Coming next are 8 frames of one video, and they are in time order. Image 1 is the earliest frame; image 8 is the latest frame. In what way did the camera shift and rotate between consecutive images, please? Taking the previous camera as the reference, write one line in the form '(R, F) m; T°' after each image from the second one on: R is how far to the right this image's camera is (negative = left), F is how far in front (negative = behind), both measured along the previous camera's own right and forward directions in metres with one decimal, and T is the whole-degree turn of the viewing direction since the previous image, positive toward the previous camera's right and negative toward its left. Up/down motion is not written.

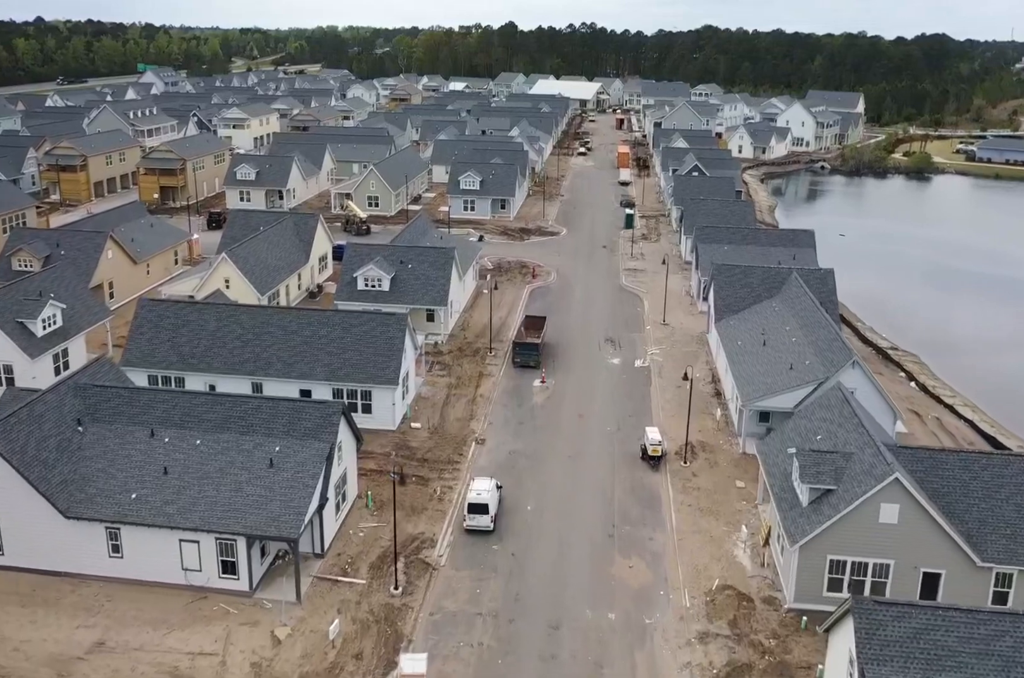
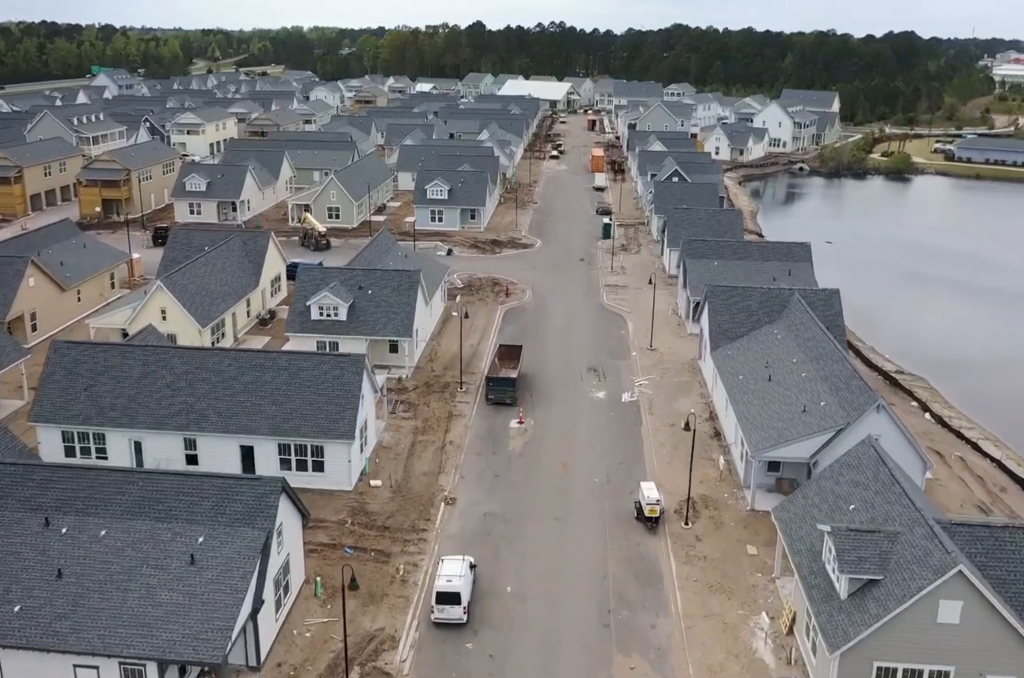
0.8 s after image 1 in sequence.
(0.0, +4.6) m; +2°
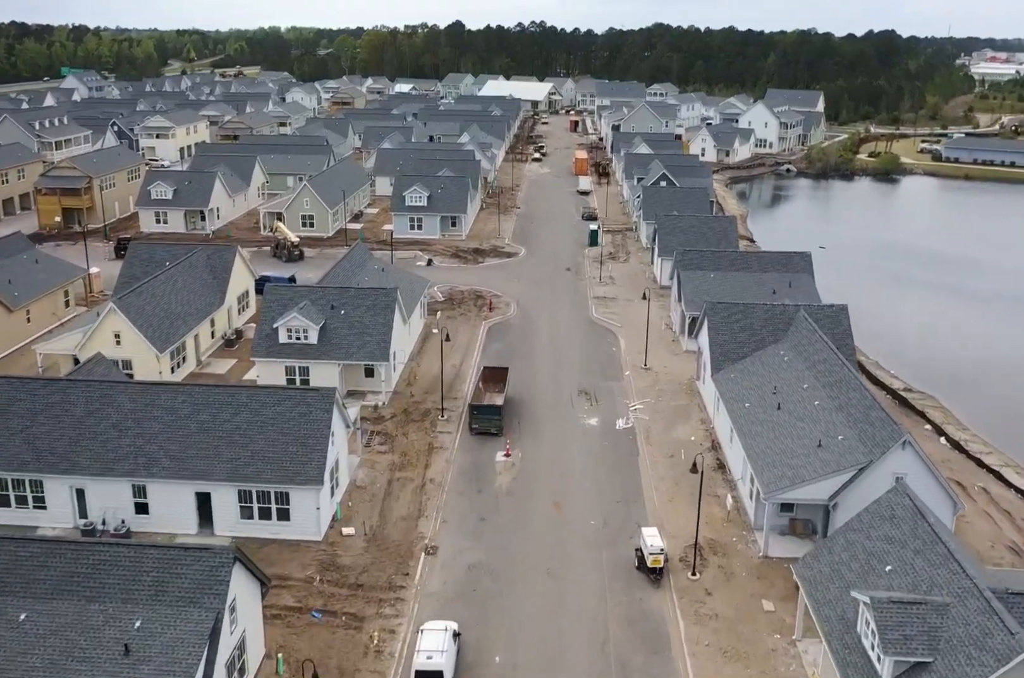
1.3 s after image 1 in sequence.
(-0.1, +3.0) m; +1°
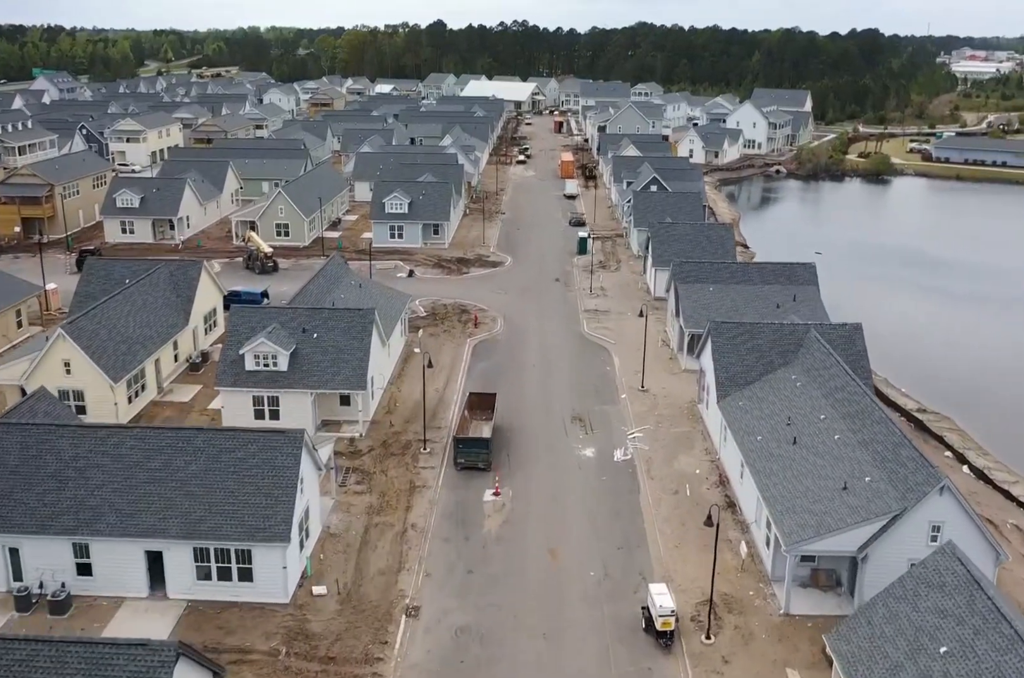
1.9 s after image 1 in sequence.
(-0.1, +3.0) m; +1°
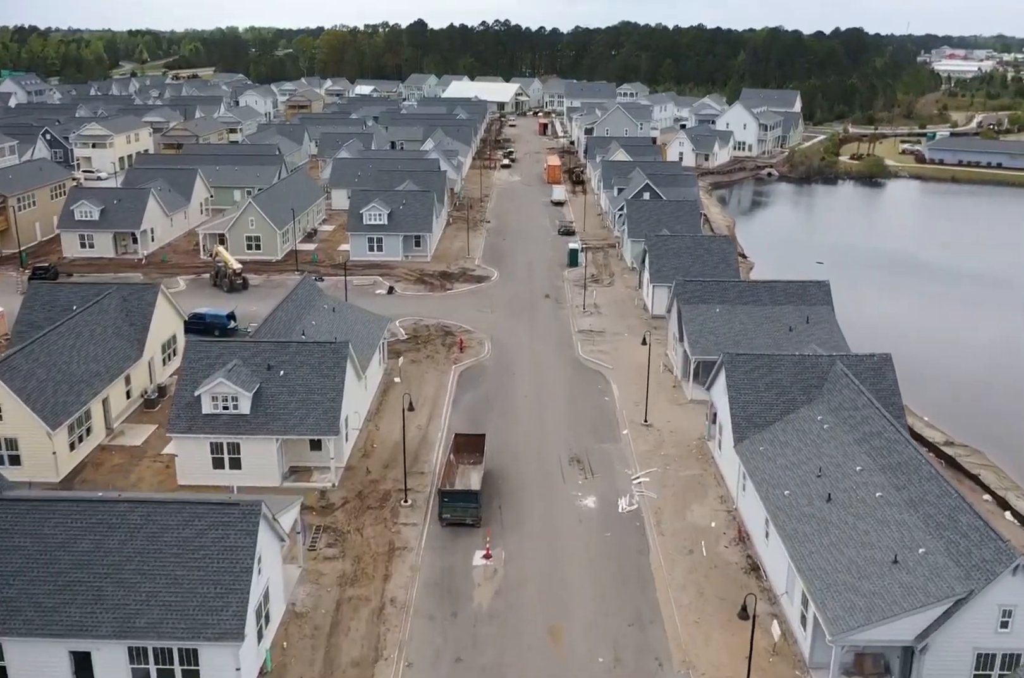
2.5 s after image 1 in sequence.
(-0.2, +3.8) m; +1°
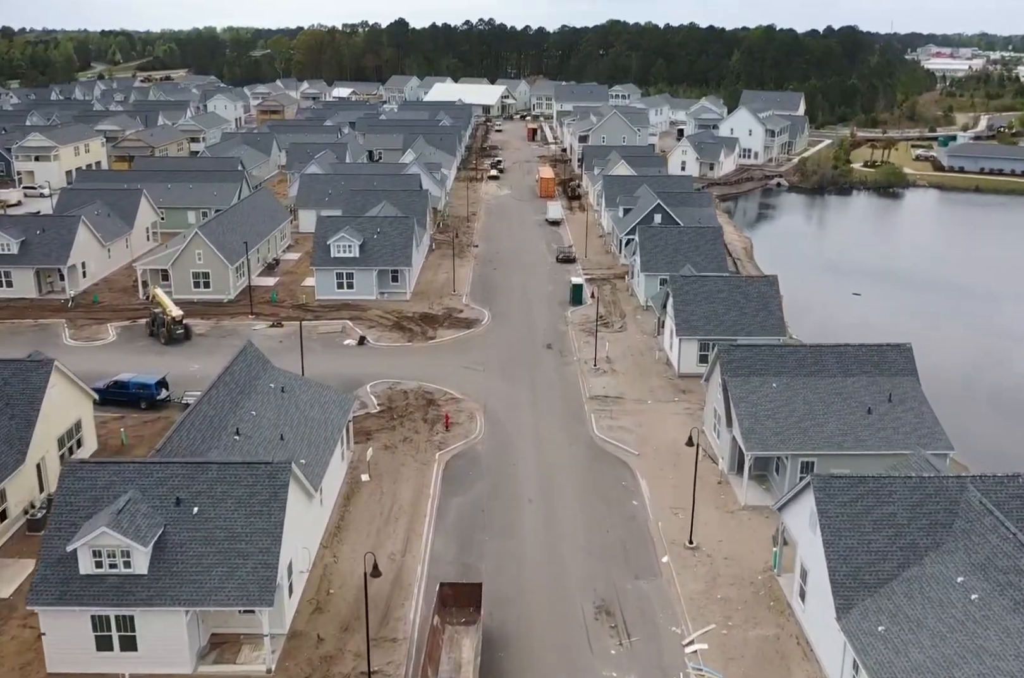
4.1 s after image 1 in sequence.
(-0.5, +8.8) m; +1°
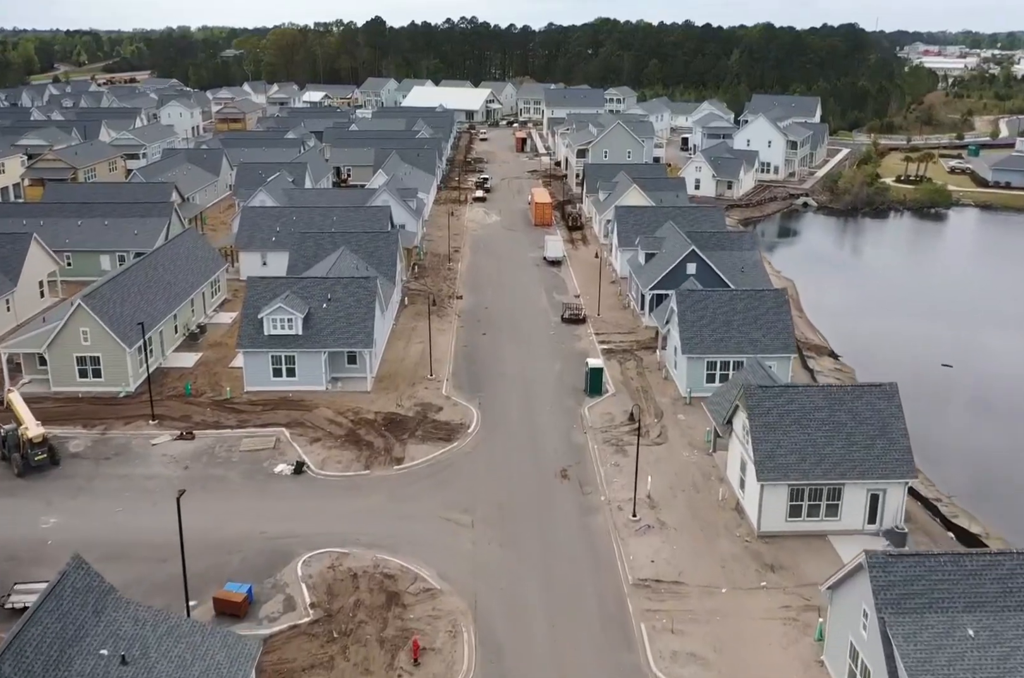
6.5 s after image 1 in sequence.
(-0.5, +13.2) m; +1°
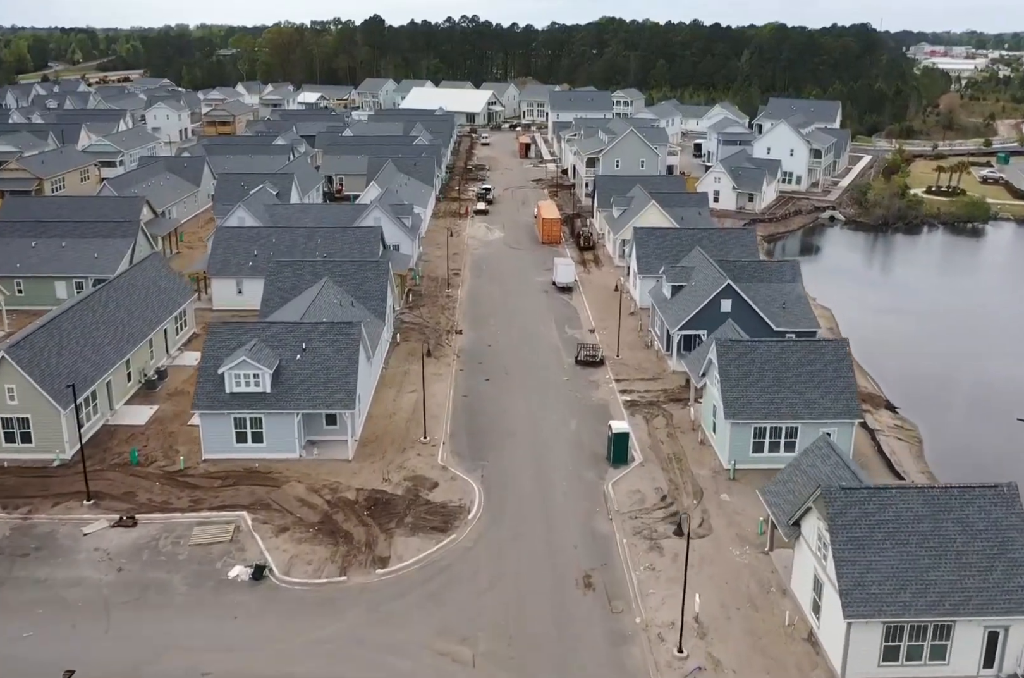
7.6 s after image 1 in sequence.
(-0.3, +6.3) m; 0°
